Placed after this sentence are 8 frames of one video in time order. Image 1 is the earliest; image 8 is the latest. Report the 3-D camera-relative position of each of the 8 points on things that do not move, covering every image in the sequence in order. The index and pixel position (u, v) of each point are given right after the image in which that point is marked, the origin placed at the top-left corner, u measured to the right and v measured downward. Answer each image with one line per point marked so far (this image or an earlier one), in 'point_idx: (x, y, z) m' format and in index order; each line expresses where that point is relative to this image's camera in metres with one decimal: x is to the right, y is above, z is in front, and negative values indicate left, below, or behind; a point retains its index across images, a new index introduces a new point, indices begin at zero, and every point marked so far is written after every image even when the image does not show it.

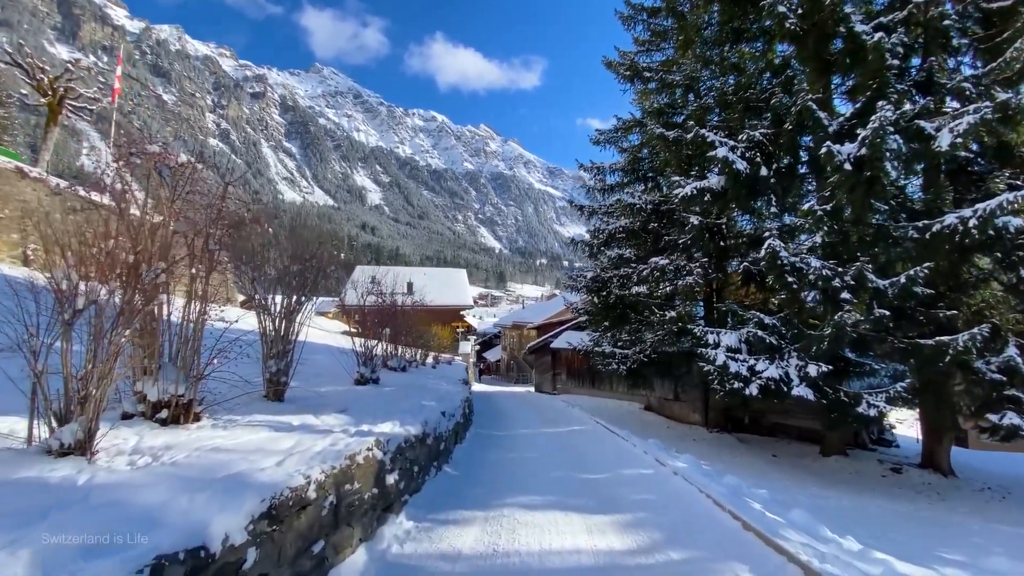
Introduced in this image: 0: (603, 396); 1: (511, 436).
0: (+3.5, -4.2, +17.7) m
1: (0.0, -2.9, +8.8) m
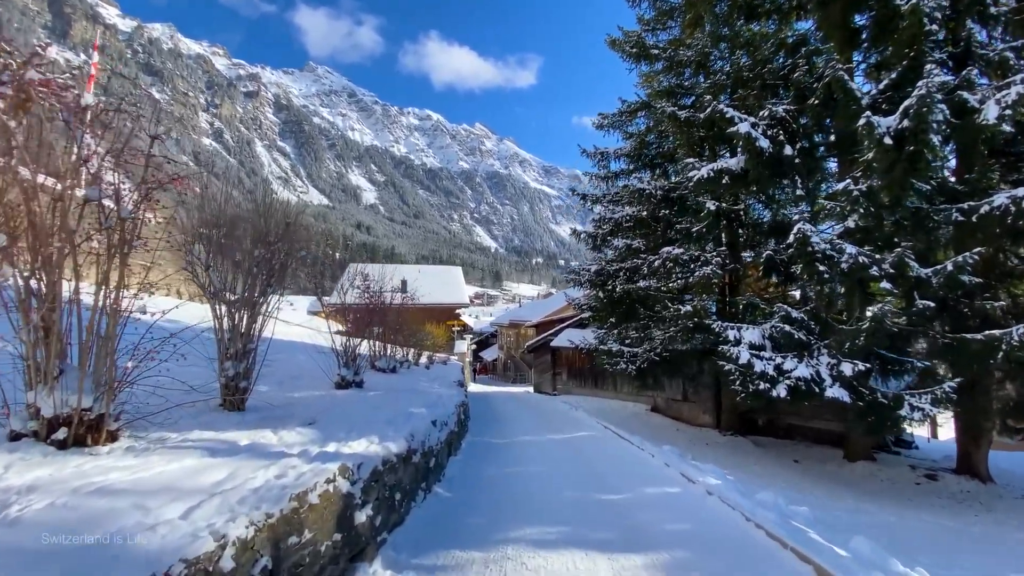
0: (+3.5, -4.0, +16.9) m
1: (+0.1, -2.7, +7.9) m
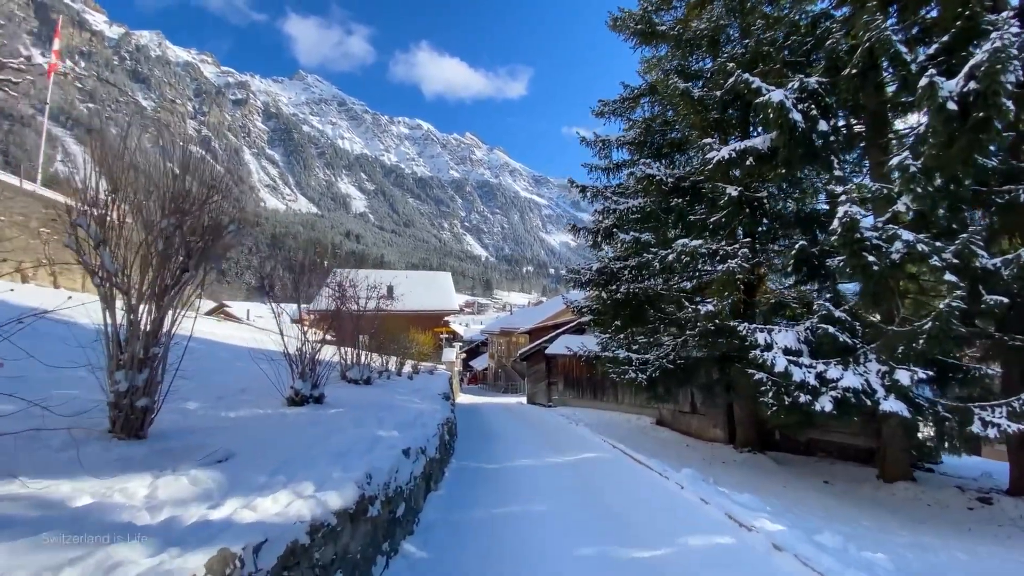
0: (+3.2, -4.1, +15.6) m
1: (0.0, -2.6, +6.6) m
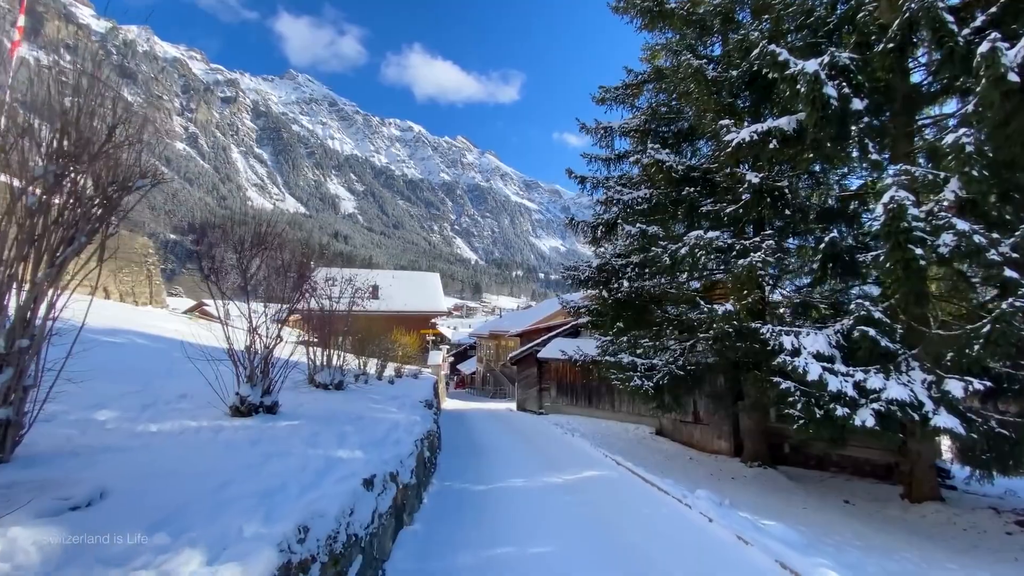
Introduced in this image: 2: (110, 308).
0: (+2.9, -4.1, +14.7) m
1: (-0.1, -2.5, +5.7) m
2: (-10.8, -0.5, +12.3) m
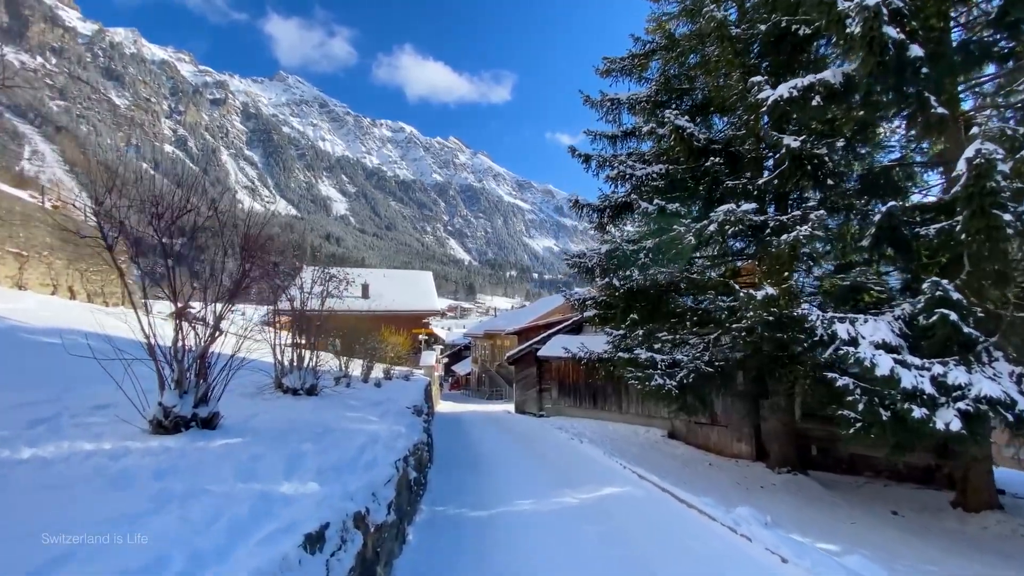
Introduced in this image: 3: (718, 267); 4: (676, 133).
0: (+2.8, -3.9, +13.7) m
1: (-0.1, -2.3, +4.6) m
2: (-10.8, -0.5, +11.2) m
3: (+3.4, +0.4, +7.6) m
4: (+2.7, +2.5, +7.5) m
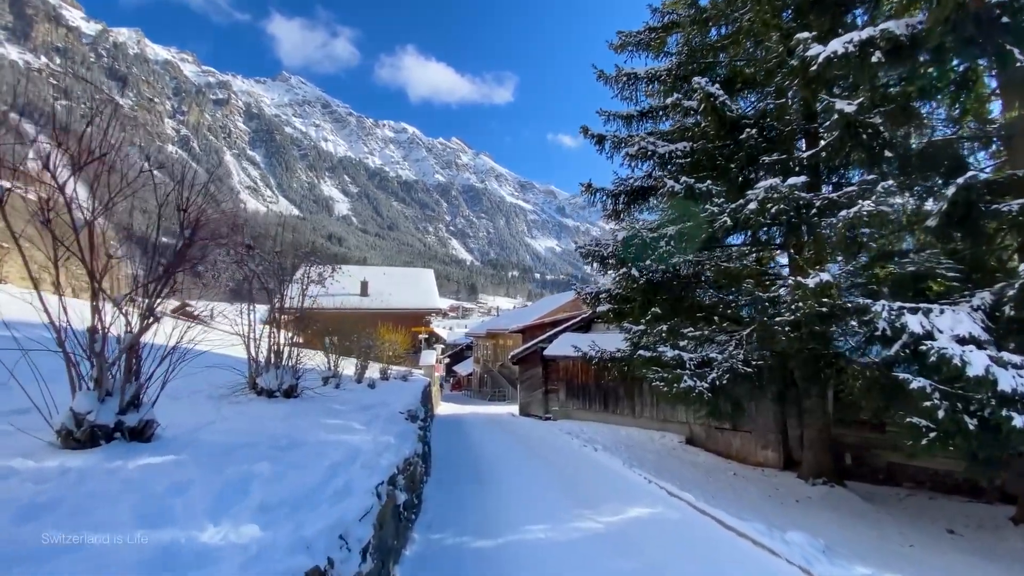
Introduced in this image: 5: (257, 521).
0: (+3.0, -3.7, +12.9) m
1: (0.0, -2.2, +3.8) m
2: (-10.7, -0.3, +10.4) m
3: (+3.5, +0.5, +6.8) m
4: (+2.8, +2.7, +6.7) m
5: (-1.1, -1.0, +2.0) m
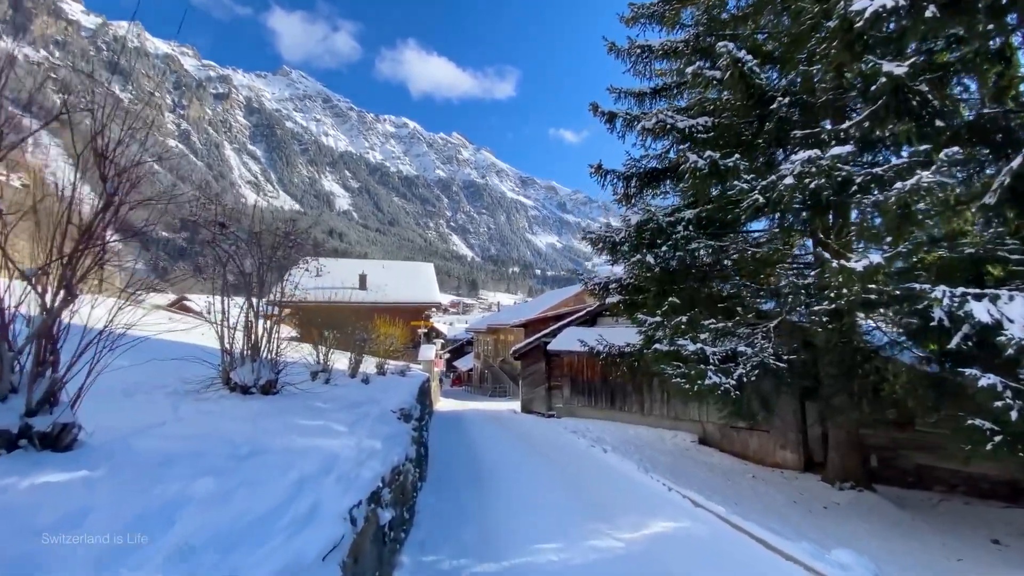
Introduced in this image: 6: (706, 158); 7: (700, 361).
0: (+3.0, -3.5, +12.3) m
1: (+0.1, -2.0, +3.2) m
2: (-10.6, 0.0, +9.8) m
3: (+3.6, +0.7, +6.2) m
4: (+2.9, +2.9, +6.0) m
5: (-1.0, -0.9, +1.4) m
6: (+2.7, +1.7, +6.5) m
7: (+2.5, -1.0, +6.3) m
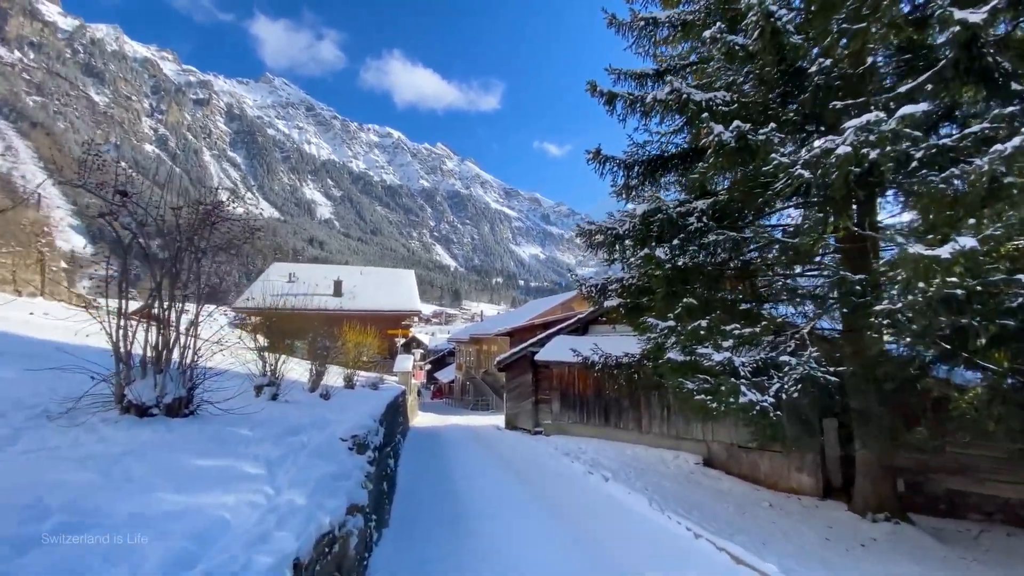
0: (+2.6, -3.7, +11.3) m
1: (0.0, -1.9, +2.1) m
2: (-10.9, 0.0, +8.4) m
3: (+3.5, +0.7, +5.3) m
4: (+2.8, +2.9, +5.2) m
5: (-1.0, -0.7, +0.3) m
6: (+2.5, +1.7, +5.6) m
7: (+2.4, -1.0, +5.4) m
